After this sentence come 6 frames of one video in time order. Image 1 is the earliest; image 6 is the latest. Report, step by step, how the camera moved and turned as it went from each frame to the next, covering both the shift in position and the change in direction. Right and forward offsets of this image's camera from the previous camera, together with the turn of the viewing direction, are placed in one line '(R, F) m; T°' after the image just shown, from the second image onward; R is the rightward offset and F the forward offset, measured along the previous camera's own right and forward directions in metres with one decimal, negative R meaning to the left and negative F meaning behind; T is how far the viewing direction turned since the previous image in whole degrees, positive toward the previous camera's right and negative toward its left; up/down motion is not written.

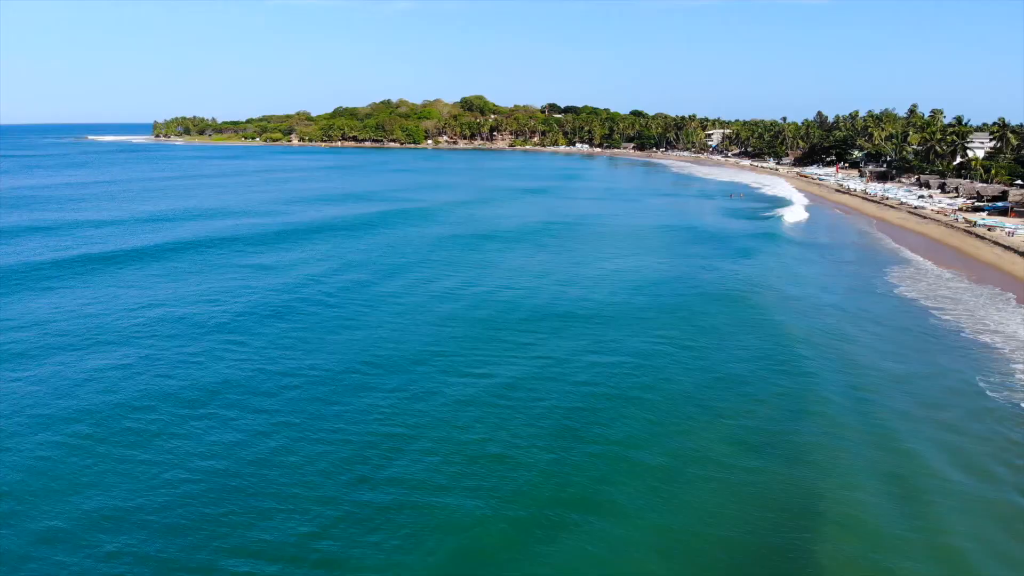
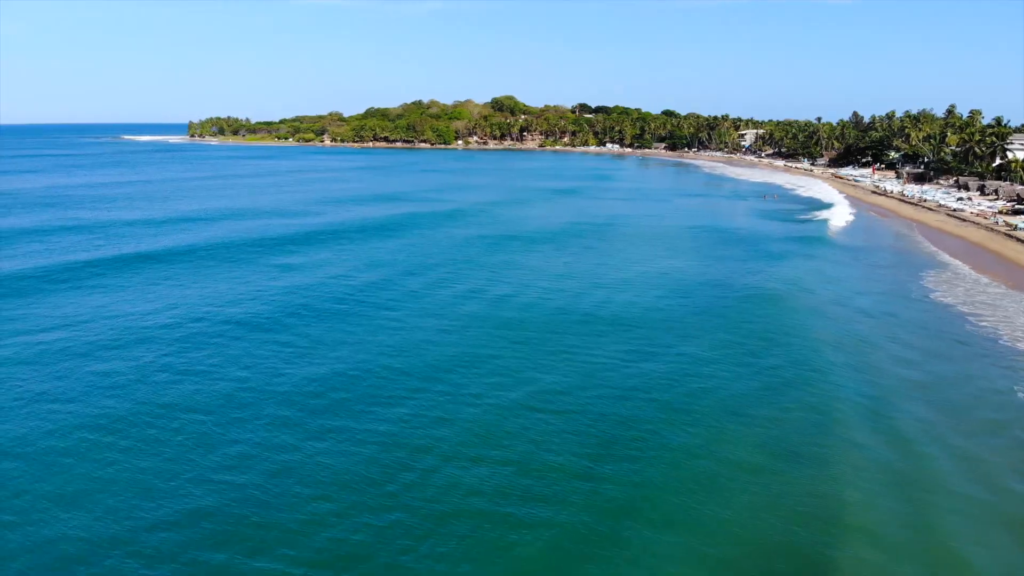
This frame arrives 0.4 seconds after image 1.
(+1.0, -0.4) m; -3°
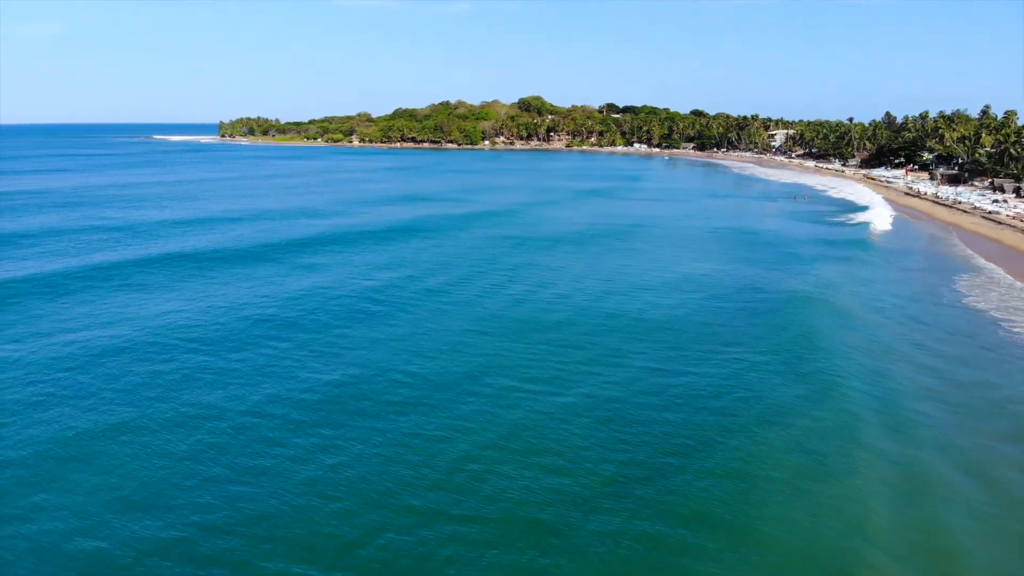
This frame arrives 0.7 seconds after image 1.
(+1.1, -0.6) m; -2°
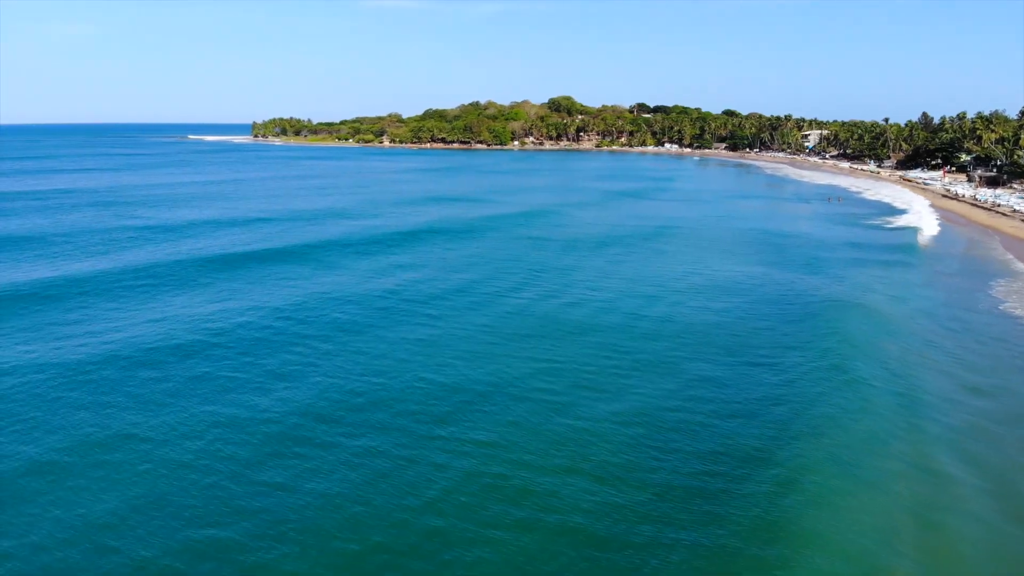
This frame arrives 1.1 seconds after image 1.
(+1.0, -1.5) m; -3°
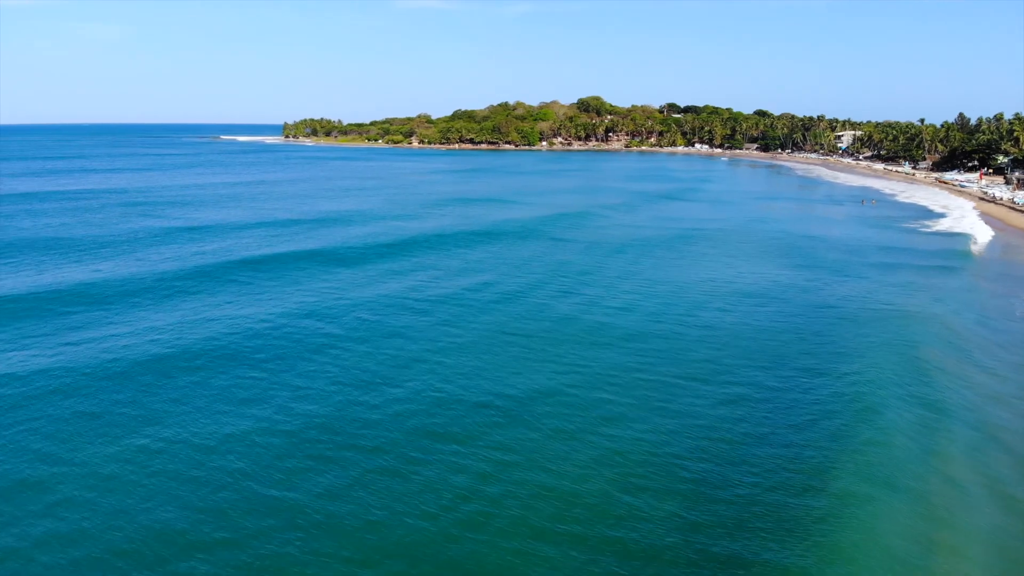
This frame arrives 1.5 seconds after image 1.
(+1.1, -1.6) m; -2°
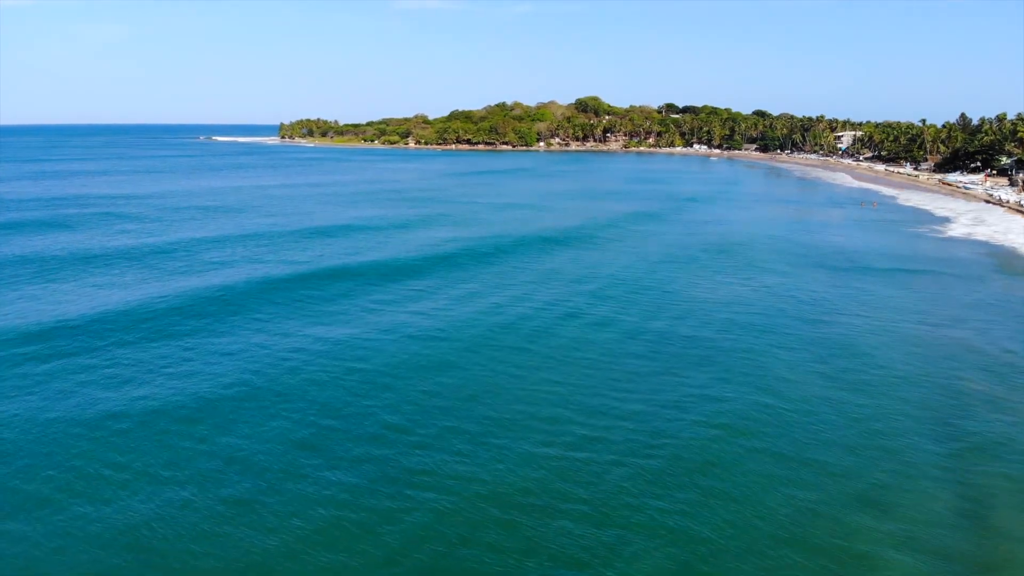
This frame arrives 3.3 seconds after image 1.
(-0.4, +4.2) m; 0°
